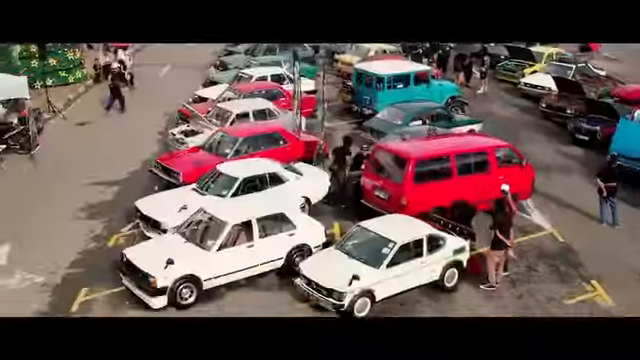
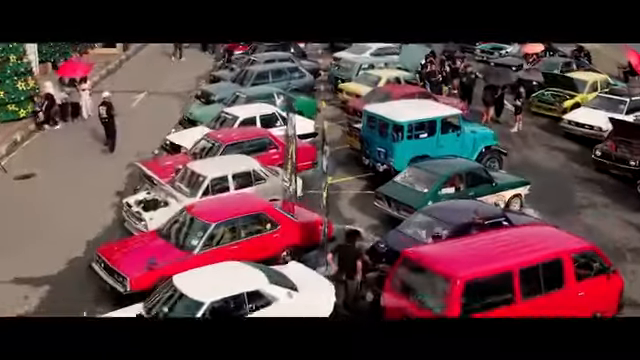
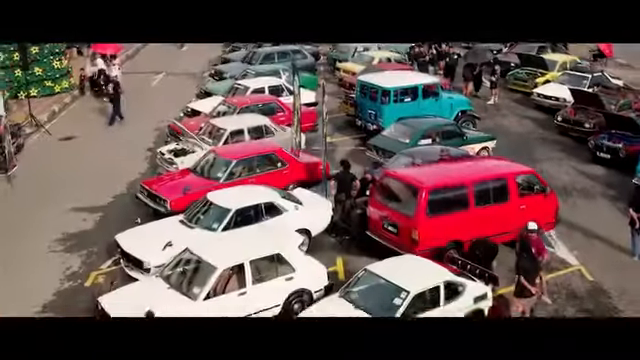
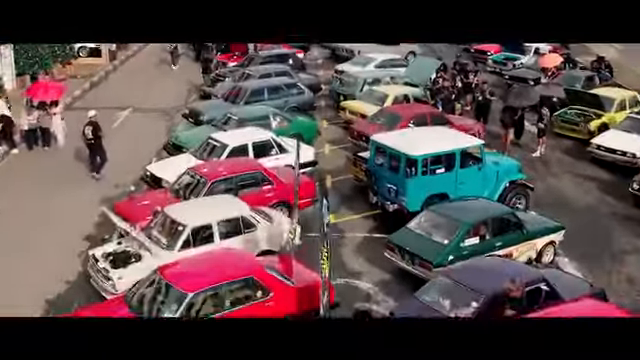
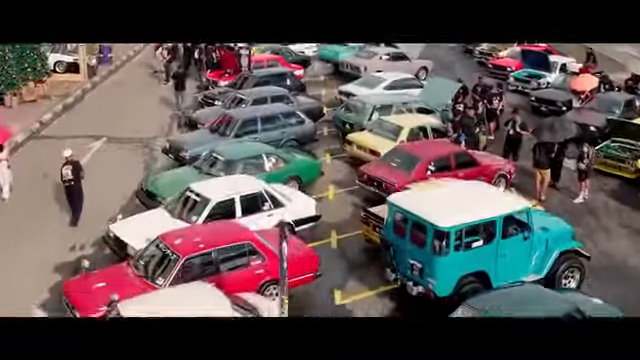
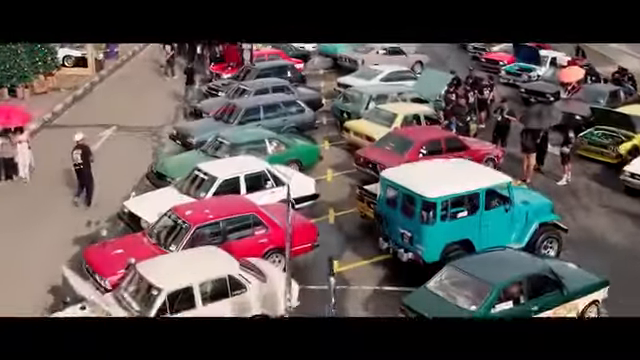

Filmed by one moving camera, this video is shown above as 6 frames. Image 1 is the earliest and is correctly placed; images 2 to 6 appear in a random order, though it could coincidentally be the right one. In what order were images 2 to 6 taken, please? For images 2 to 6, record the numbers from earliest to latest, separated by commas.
3, 2, 4, 6, 5
